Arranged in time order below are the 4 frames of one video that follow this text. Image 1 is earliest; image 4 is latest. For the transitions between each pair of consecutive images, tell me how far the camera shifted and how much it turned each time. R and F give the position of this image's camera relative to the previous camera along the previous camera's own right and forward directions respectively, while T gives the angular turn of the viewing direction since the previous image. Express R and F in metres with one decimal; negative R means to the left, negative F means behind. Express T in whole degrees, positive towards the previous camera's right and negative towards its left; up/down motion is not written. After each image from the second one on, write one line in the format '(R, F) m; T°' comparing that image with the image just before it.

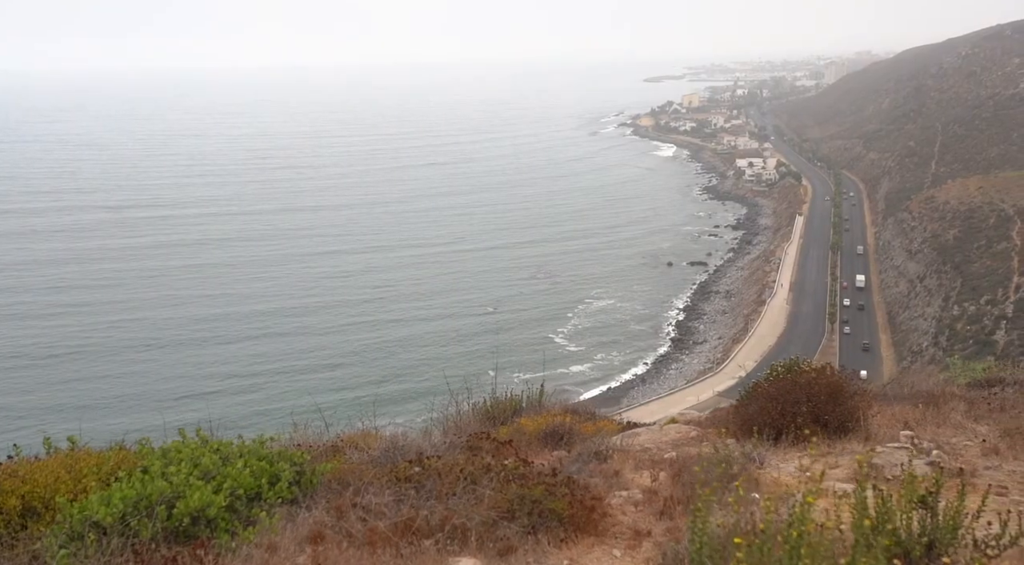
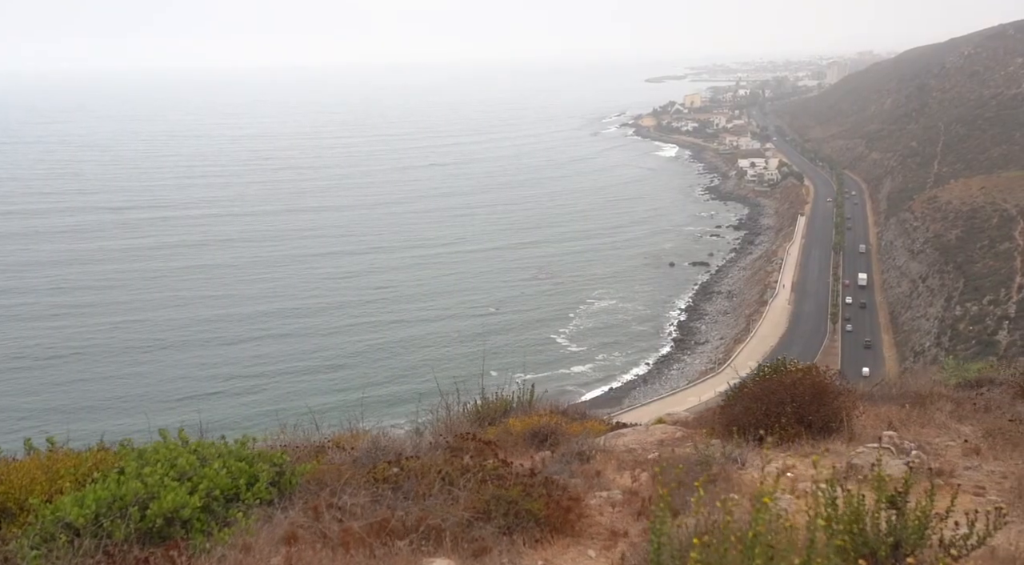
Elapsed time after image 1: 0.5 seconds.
(+0.2, 0.0) m; 0°
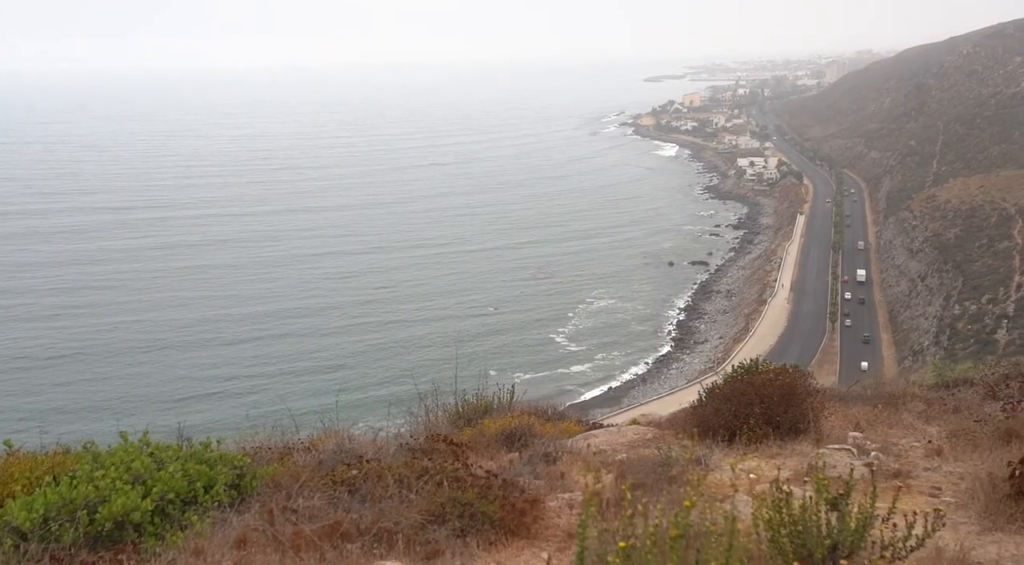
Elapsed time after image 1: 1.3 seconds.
(+0.3, 0.0) m; 0°
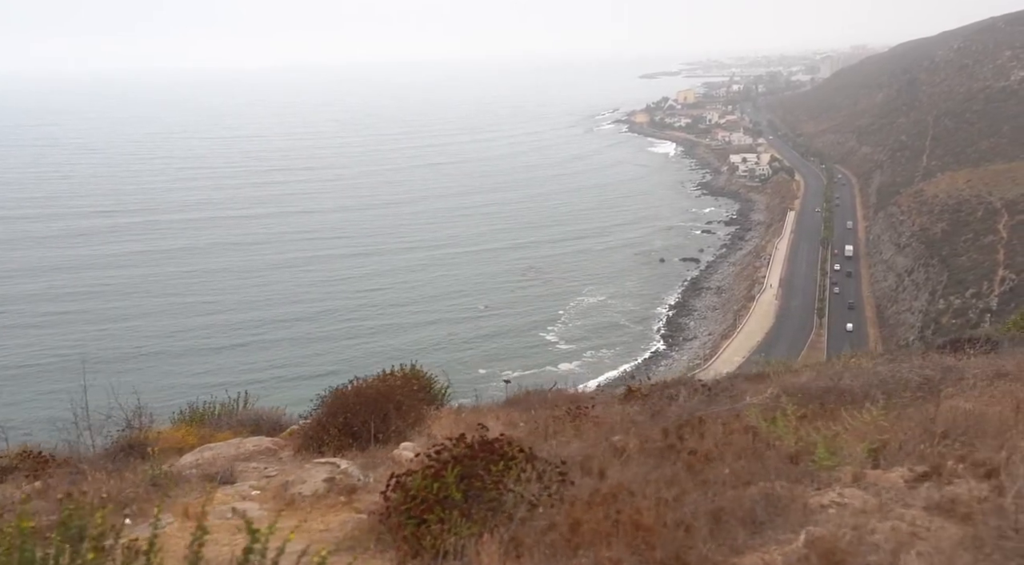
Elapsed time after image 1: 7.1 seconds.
(+3.4, +0.2) m; +4°
